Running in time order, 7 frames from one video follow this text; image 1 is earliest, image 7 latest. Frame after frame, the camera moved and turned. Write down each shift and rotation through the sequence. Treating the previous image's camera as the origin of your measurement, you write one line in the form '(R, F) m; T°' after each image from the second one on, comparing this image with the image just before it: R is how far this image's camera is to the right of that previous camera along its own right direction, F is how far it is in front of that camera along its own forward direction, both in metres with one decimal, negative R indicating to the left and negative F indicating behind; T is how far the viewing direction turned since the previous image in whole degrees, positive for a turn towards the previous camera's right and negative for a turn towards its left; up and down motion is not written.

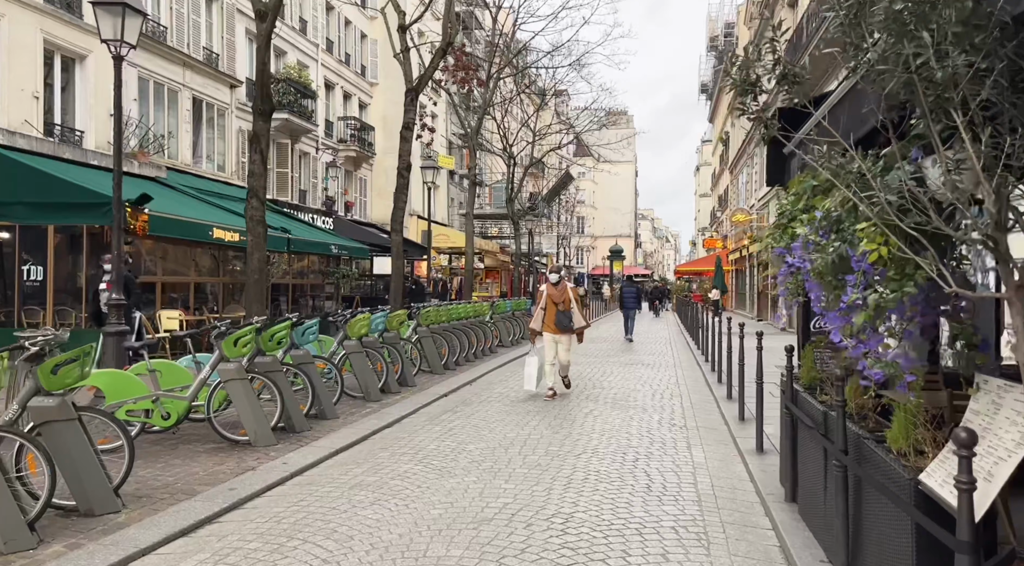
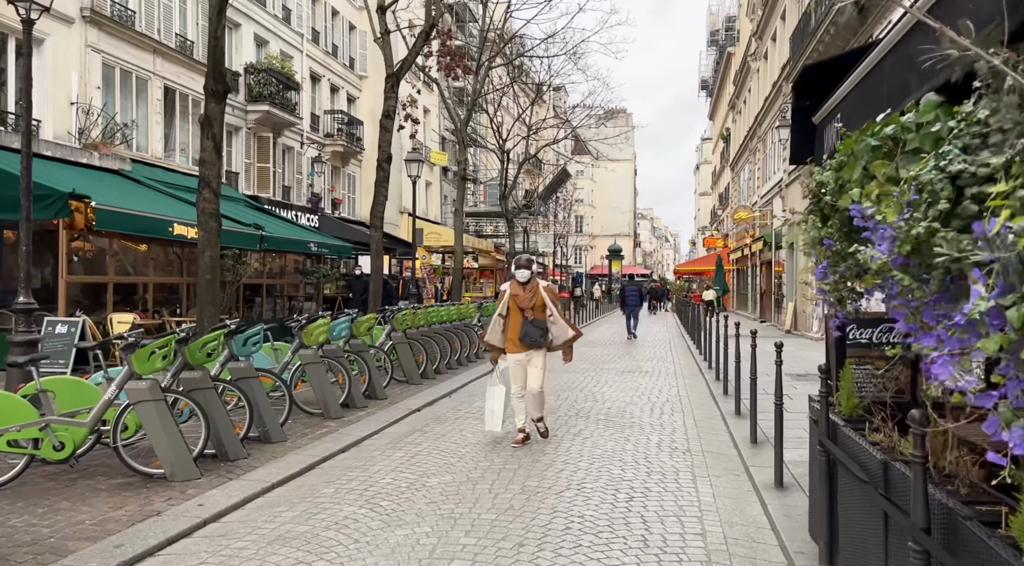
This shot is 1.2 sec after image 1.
(+0.2, +1.1) m; 0°
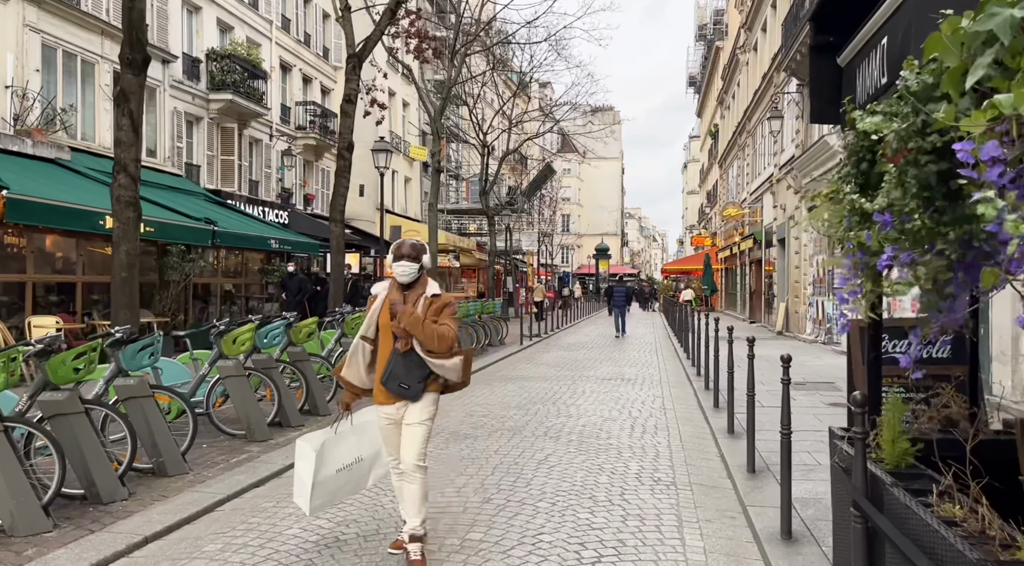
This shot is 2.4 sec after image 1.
(+0.3, +1.2) m; +1°
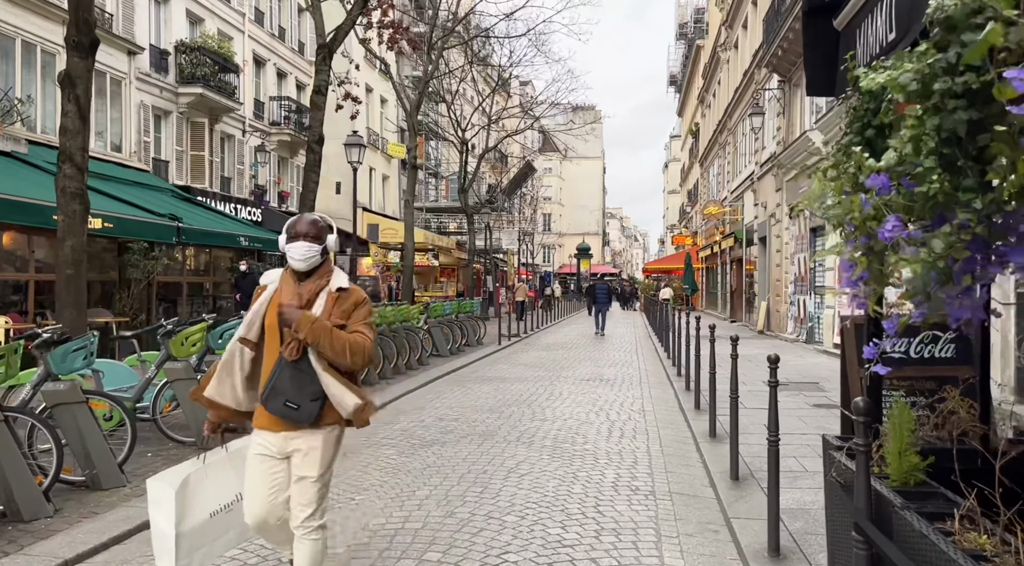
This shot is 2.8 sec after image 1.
(+0.1, +0.4) m; +1°
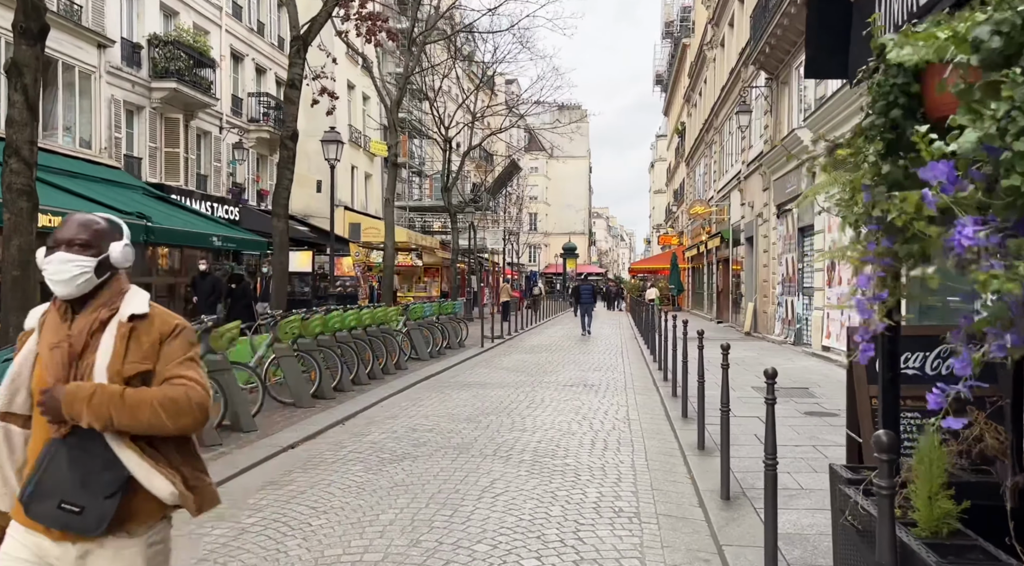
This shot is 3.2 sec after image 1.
(+0.1, +0.4) m; +1°
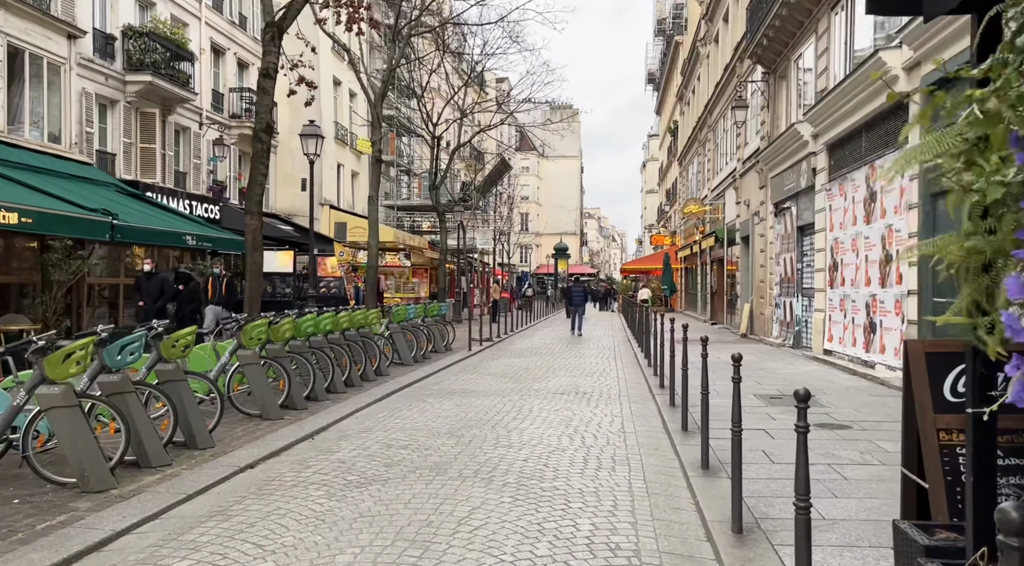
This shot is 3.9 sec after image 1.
(+0.1, +0.7) m; +1°
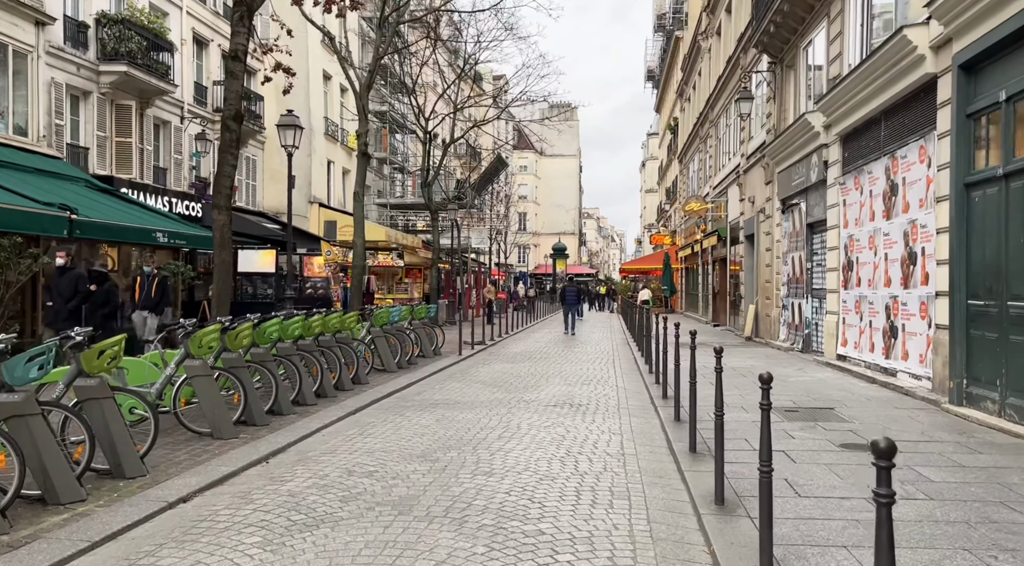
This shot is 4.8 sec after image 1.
(+0.1, +0.9) m; 0°
